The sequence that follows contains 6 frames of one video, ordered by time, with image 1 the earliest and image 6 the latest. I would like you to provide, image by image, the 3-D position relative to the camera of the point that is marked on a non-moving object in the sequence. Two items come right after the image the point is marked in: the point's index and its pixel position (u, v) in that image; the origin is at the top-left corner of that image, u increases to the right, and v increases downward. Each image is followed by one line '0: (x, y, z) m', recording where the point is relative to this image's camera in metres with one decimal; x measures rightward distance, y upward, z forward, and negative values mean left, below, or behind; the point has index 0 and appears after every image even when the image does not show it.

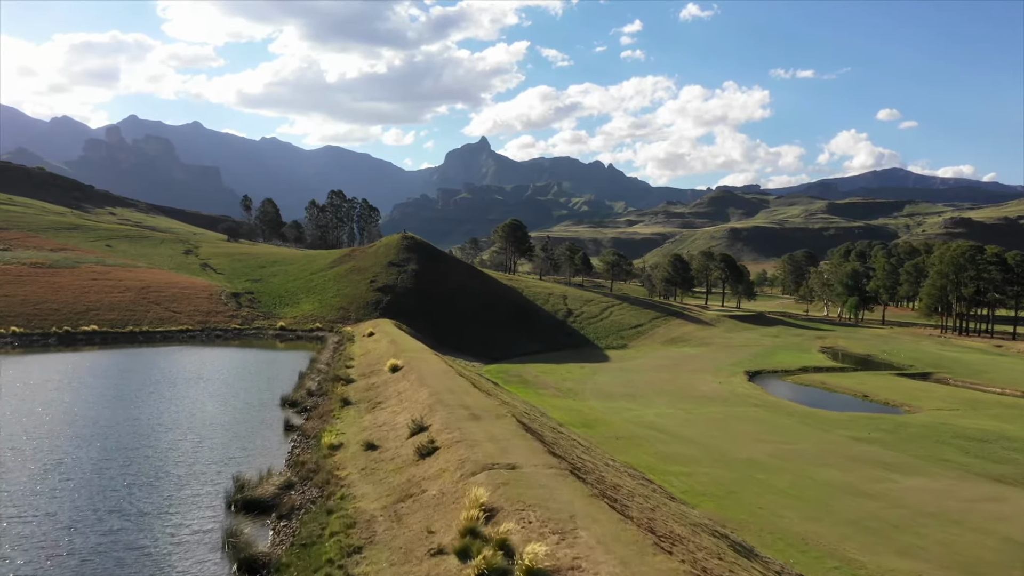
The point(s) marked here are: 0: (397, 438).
0: (-4.4, -5.8, +19.2) m
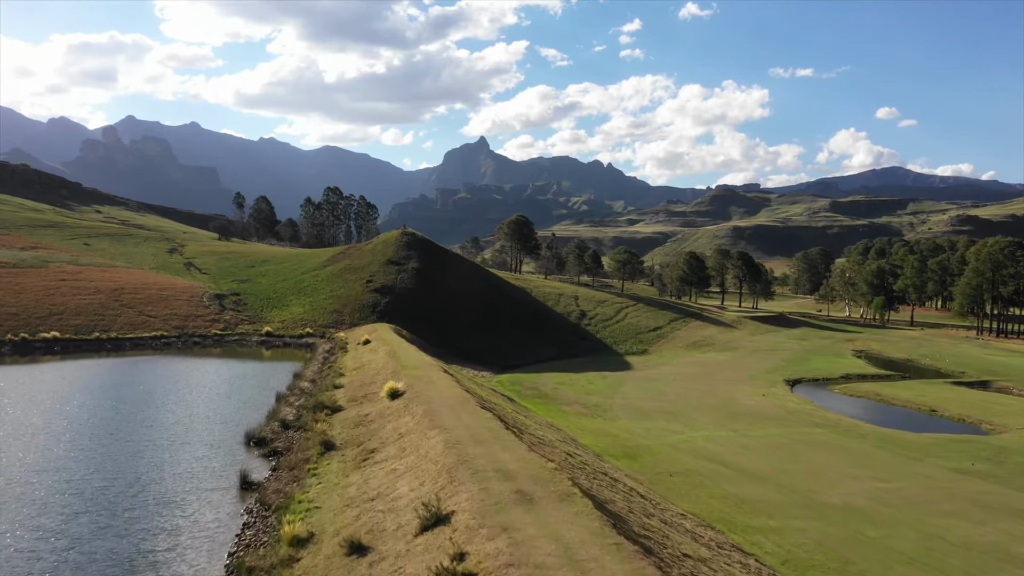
0: (-2.7, -5.8, +11.9) m
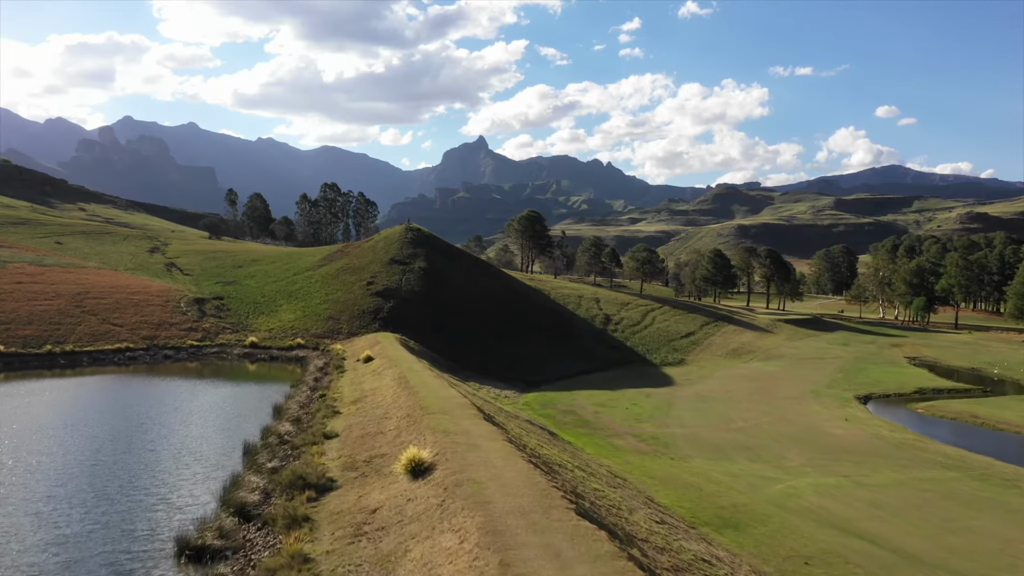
0: (+0.1, -6.2, +2.8) m
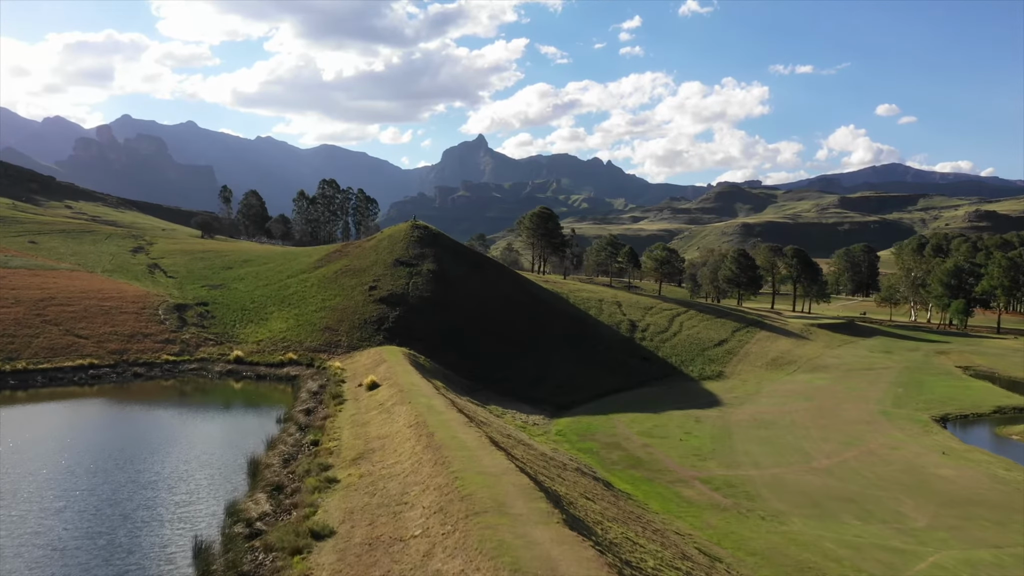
0: (+2.5, -6.8, -4.5) m
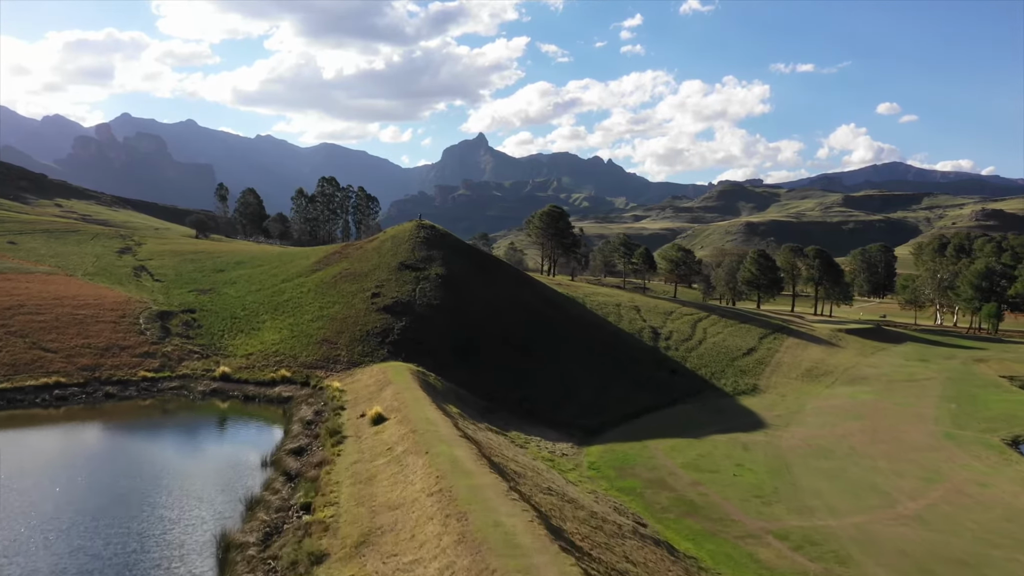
0: (+4.2, -7.7, -9.8) m
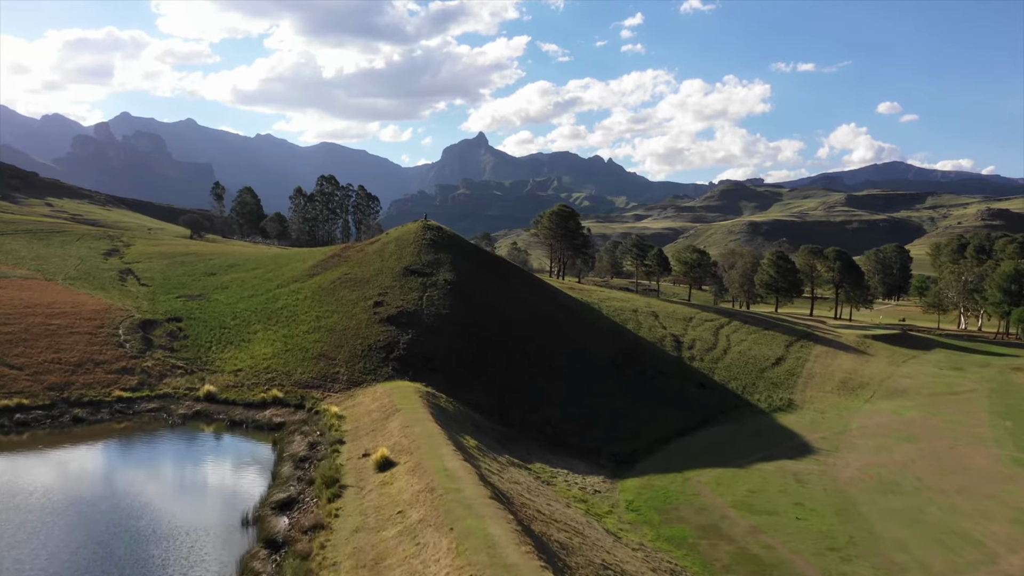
0: (+5.7, -8.4, -14.4) m
